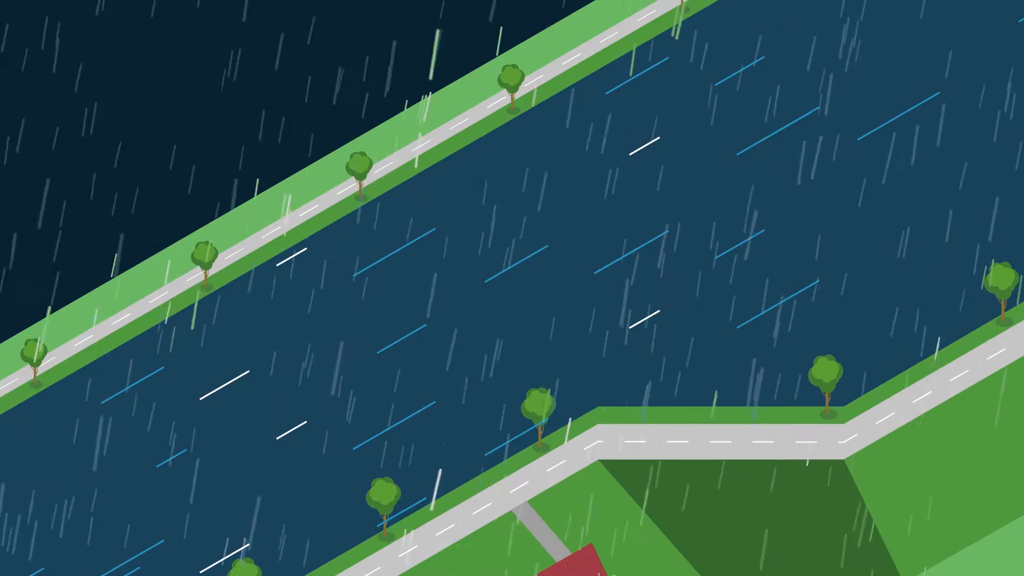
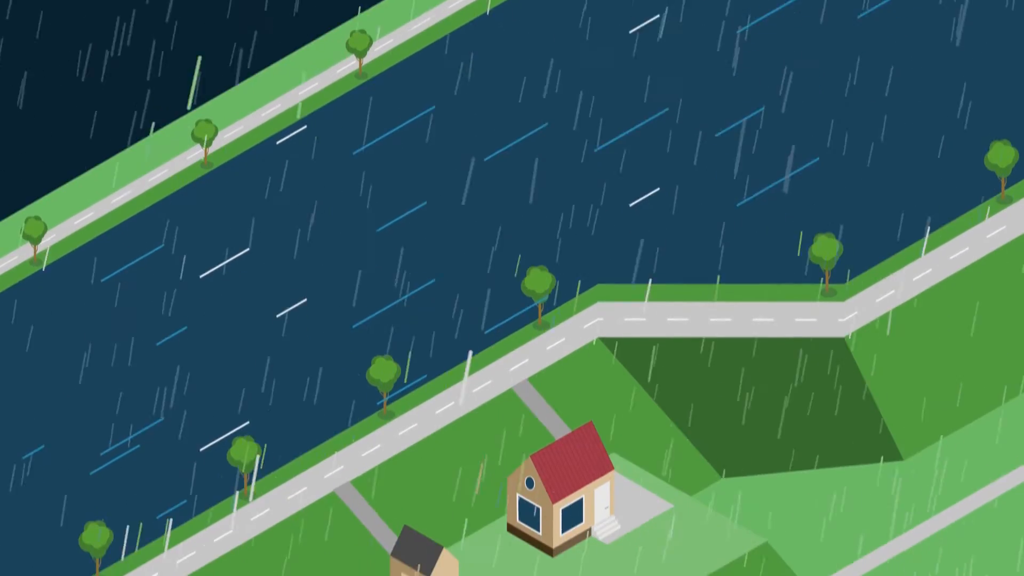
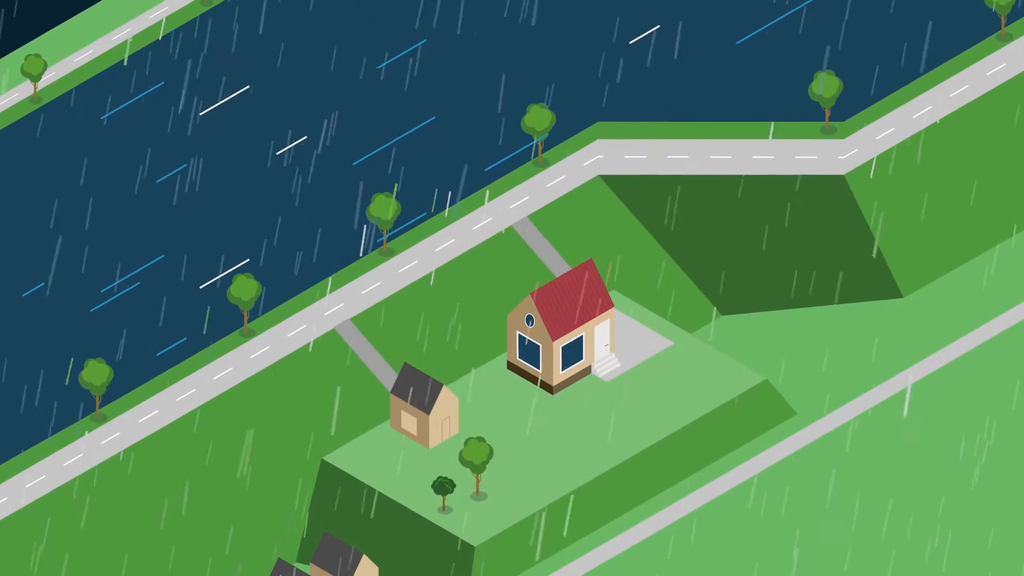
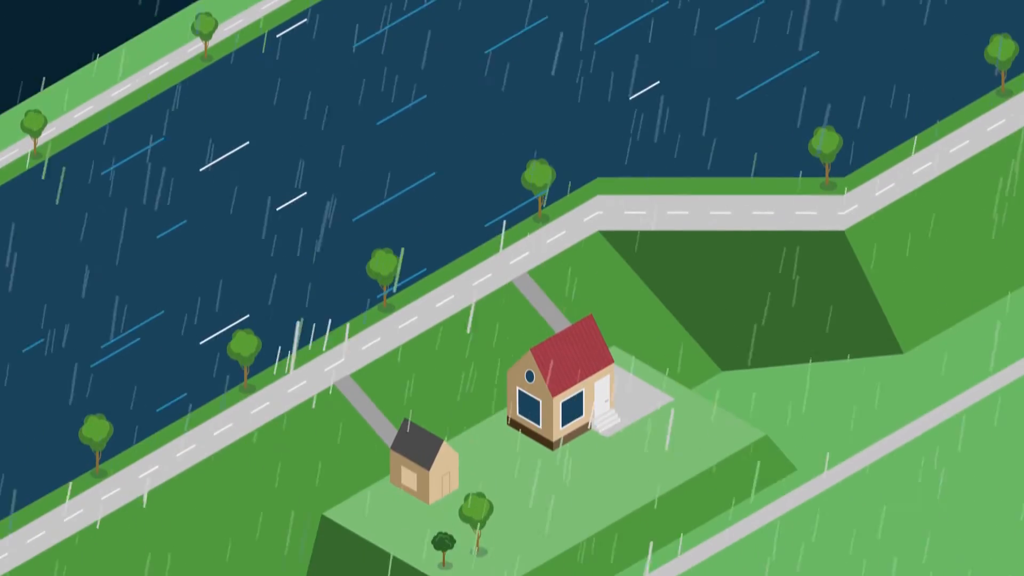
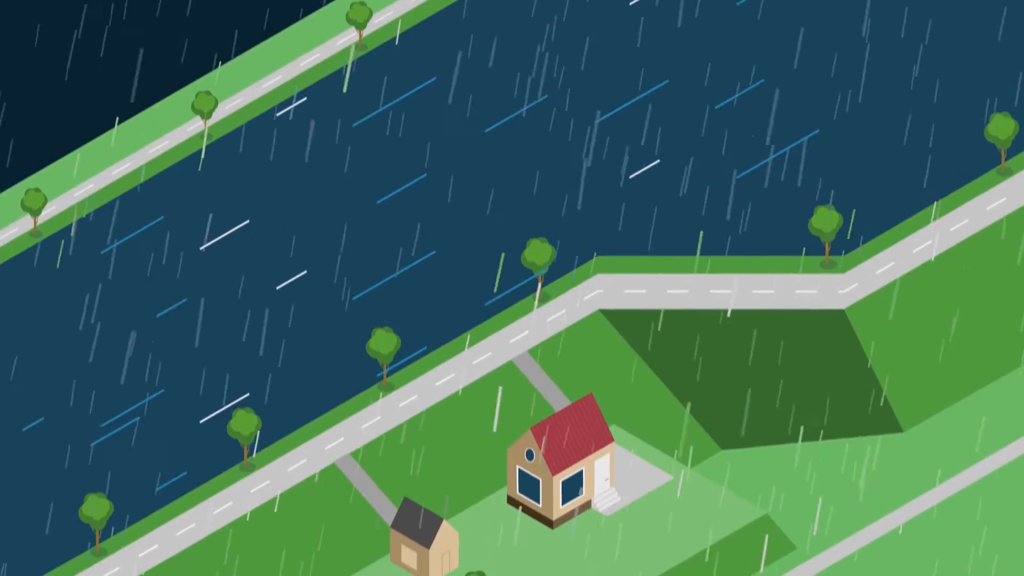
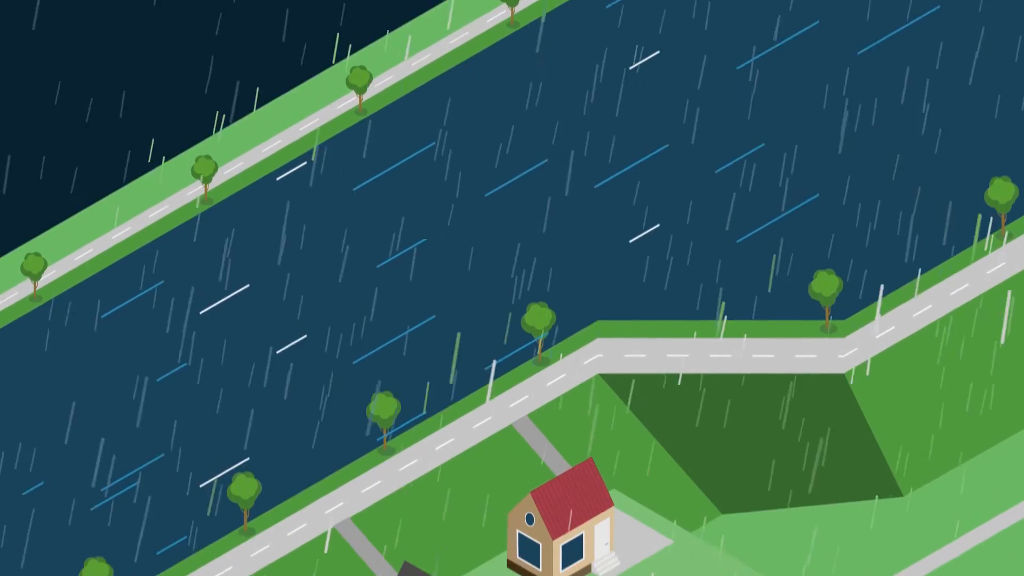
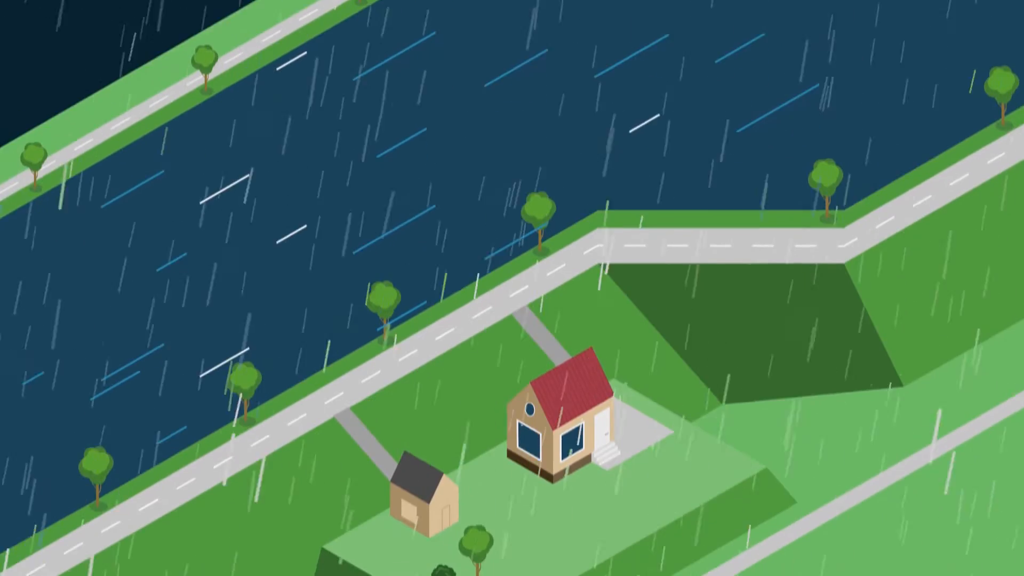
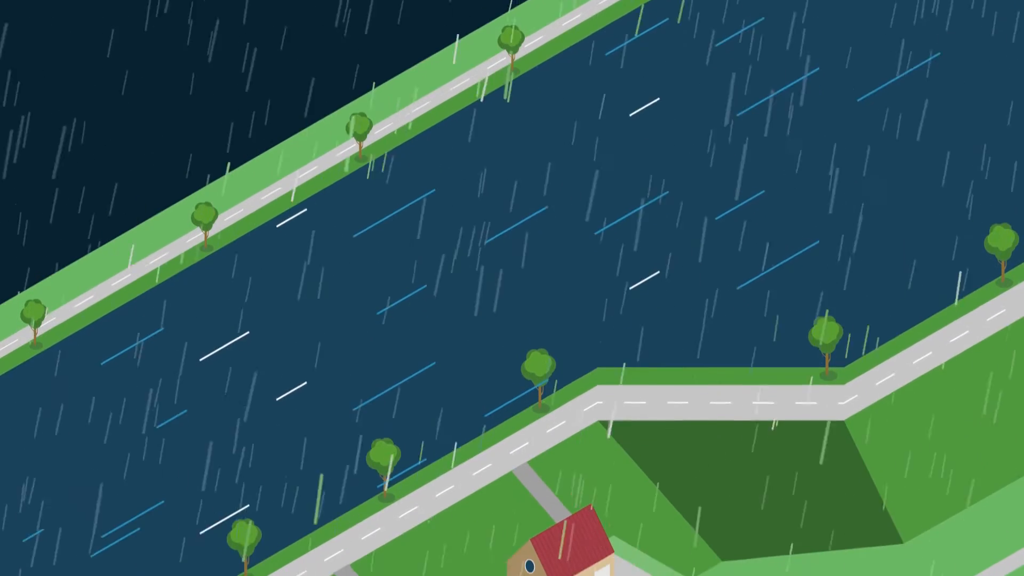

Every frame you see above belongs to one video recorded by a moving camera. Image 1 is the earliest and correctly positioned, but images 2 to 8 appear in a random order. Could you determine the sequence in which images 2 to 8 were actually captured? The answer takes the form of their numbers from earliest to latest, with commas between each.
8, 6, 2, 5, 7, 4, 3
